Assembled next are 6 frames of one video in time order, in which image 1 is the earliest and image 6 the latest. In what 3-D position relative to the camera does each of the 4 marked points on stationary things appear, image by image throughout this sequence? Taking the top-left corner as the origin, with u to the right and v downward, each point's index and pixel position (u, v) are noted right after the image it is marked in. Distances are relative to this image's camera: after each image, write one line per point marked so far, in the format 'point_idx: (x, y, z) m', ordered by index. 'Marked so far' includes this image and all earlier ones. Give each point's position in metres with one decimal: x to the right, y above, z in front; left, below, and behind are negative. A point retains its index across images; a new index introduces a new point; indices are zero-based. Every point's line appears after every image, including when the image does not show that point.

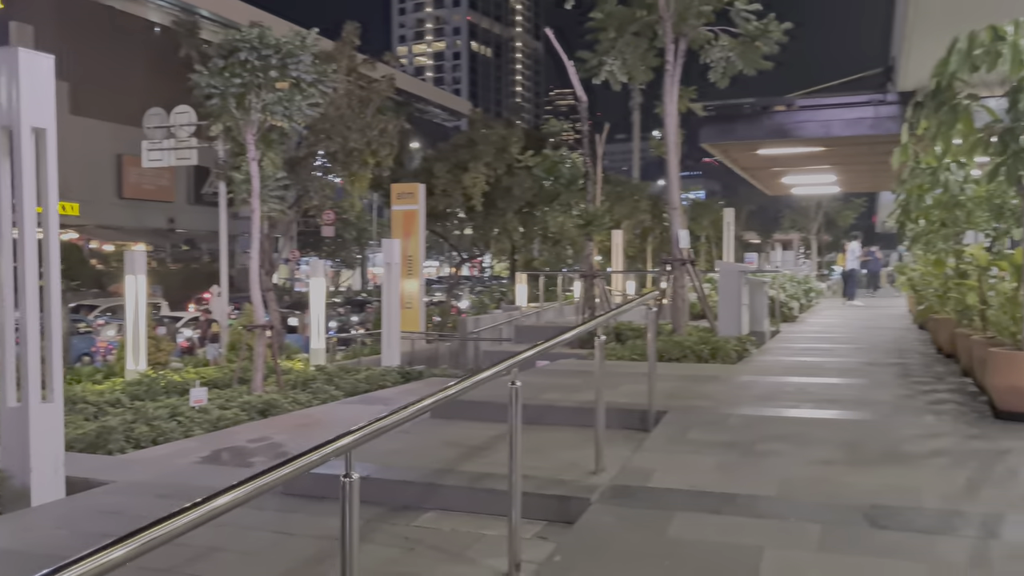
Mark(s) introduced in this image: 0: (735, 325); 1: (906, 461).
0: (+2.2, -0.4, +8.5) m
1: (+1.7, -0.7, +3.7) m
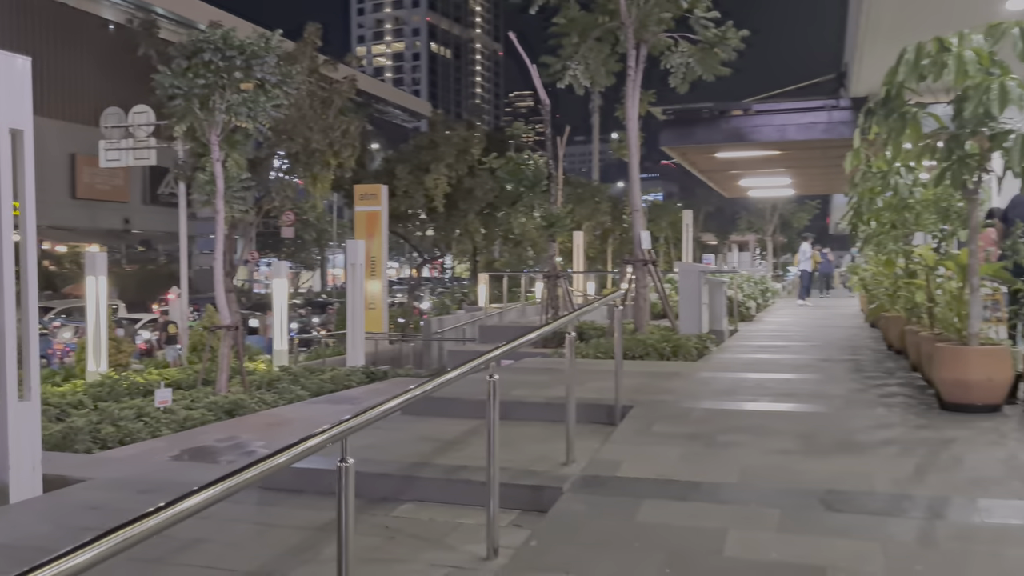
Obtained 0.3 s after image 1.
0: (+1.8, -0.4, +8.8) m
1: (+1.6, -0.7, +4.0) m
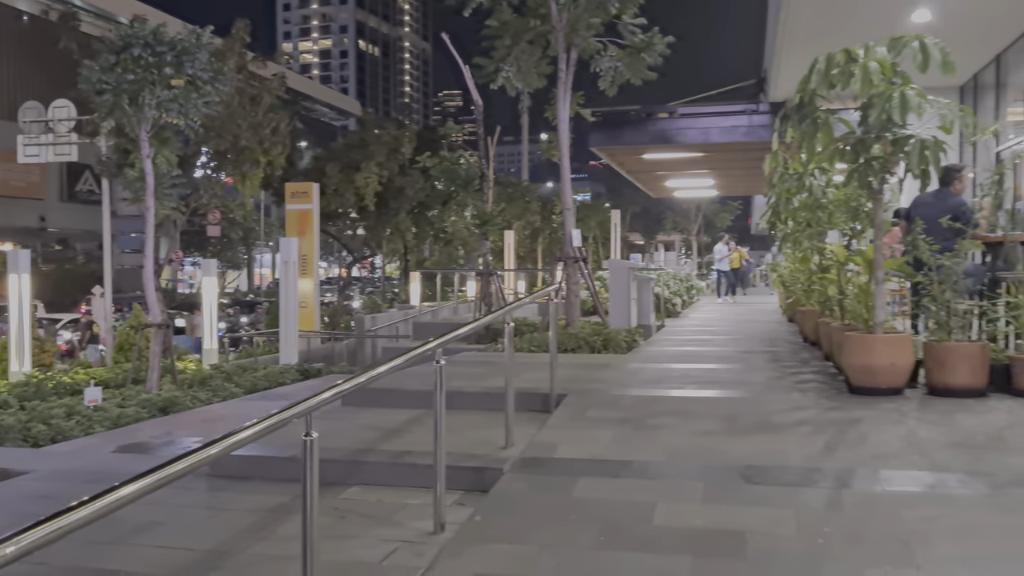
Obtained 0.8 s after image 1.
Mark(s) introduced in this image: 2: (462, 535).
0: (+1.2, -0.3, +9.1) m
1: (+1.3, -0.7, +4.3) m
2: (-0.2, -0.9, +3.1) m
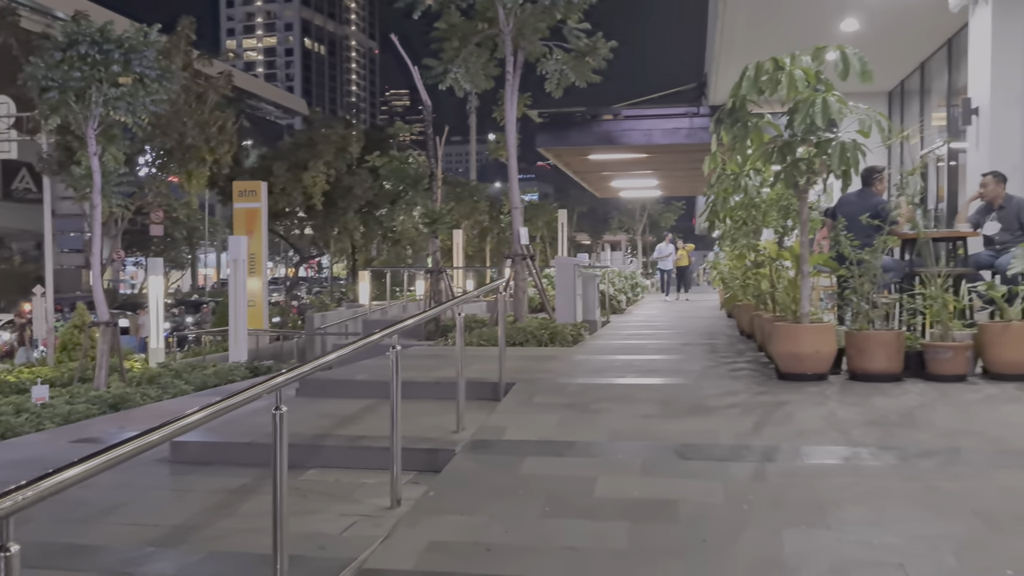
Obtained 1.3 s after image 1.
0: (+0.6, -0.3, +9.4) m
1: (+1.0, -0.6, +4.6) m
2: (-0.4, -0.8, +3.4) m
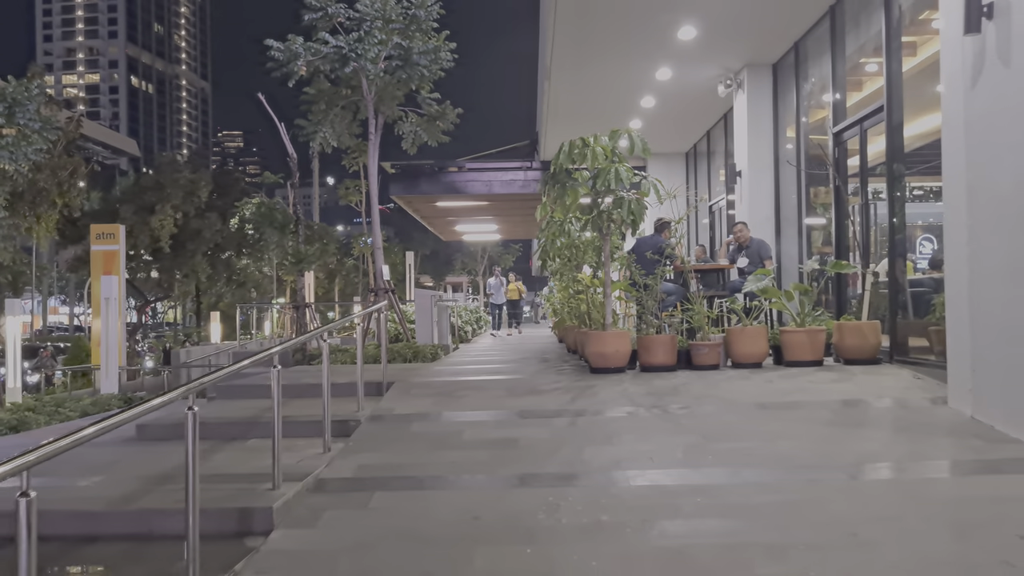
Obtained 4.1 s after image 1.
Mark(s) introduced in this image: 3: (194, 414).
0: (-1.1, -0.6, +11.0) m
1: (+0.2, -0.8, +6.4) m
2: (-0.9, -0.9, +4.9) m
3: (-1.1, -0.4, +3.0) m
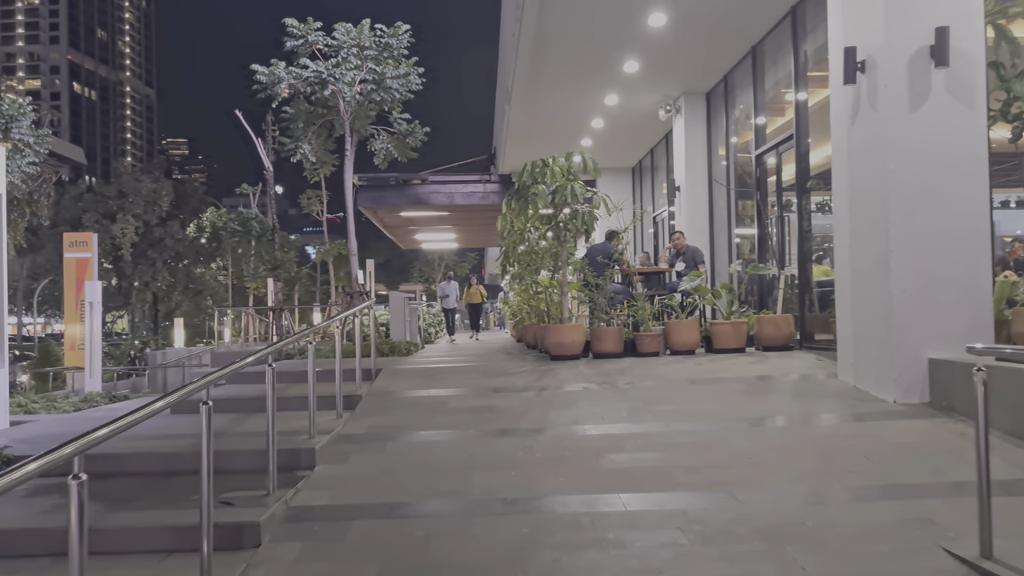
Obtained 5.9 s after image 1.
0: (-1.6, -0.7, +12.1) m
1: (0.0, -0.7, +7.5) m
2: (-1.1, -0.9, +6.0) m
3: (-1.1, -0.4, +4.1) m
